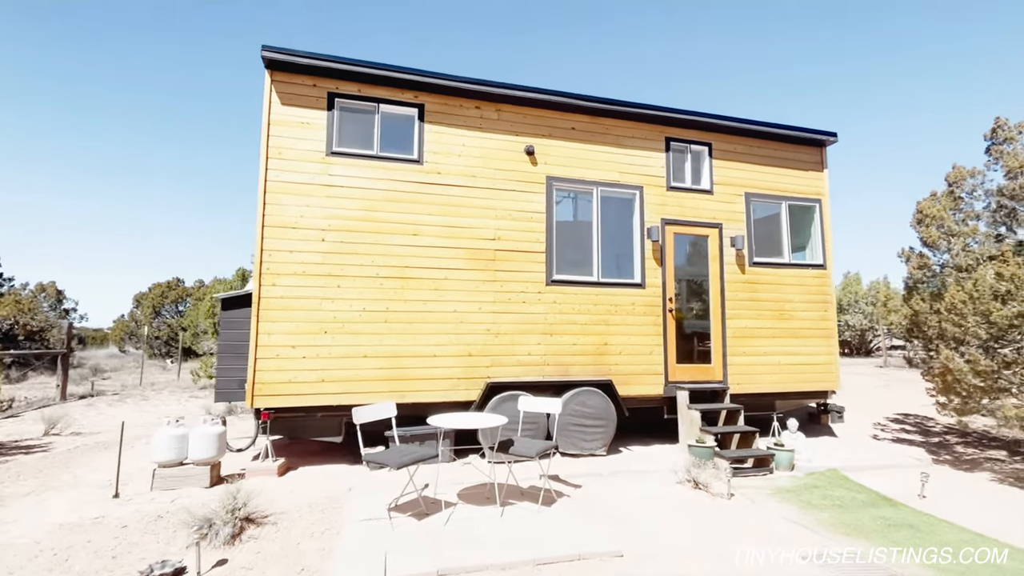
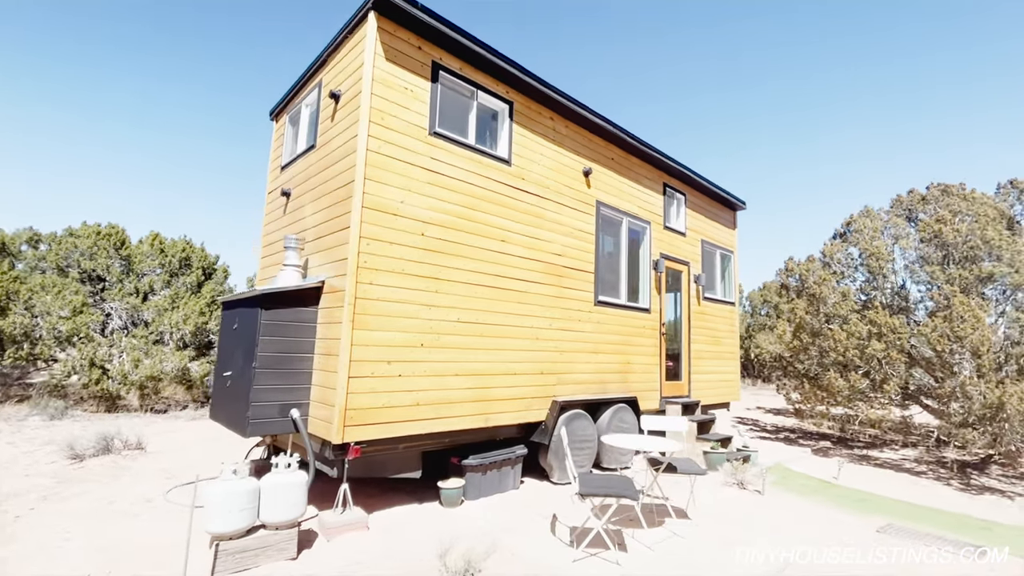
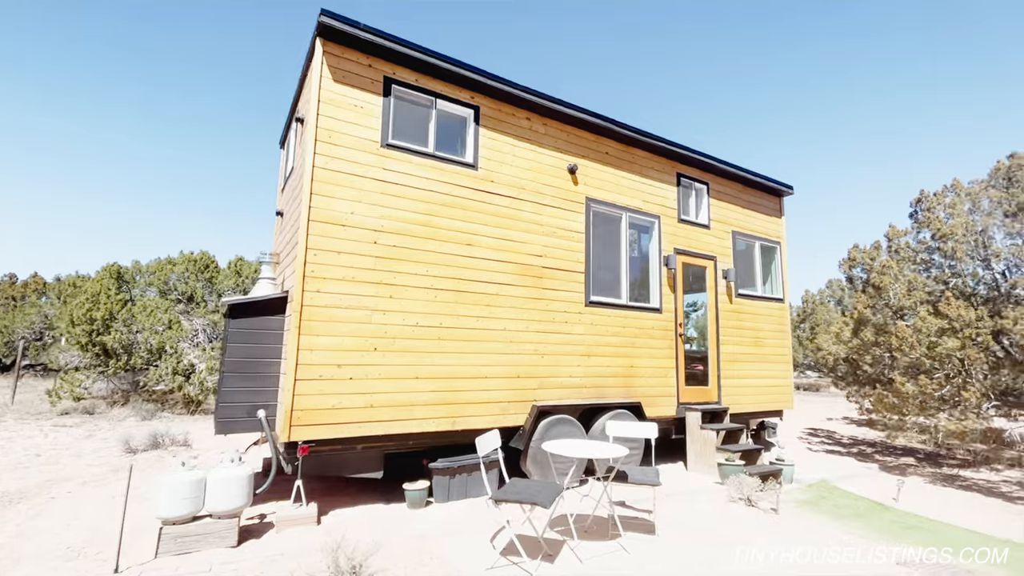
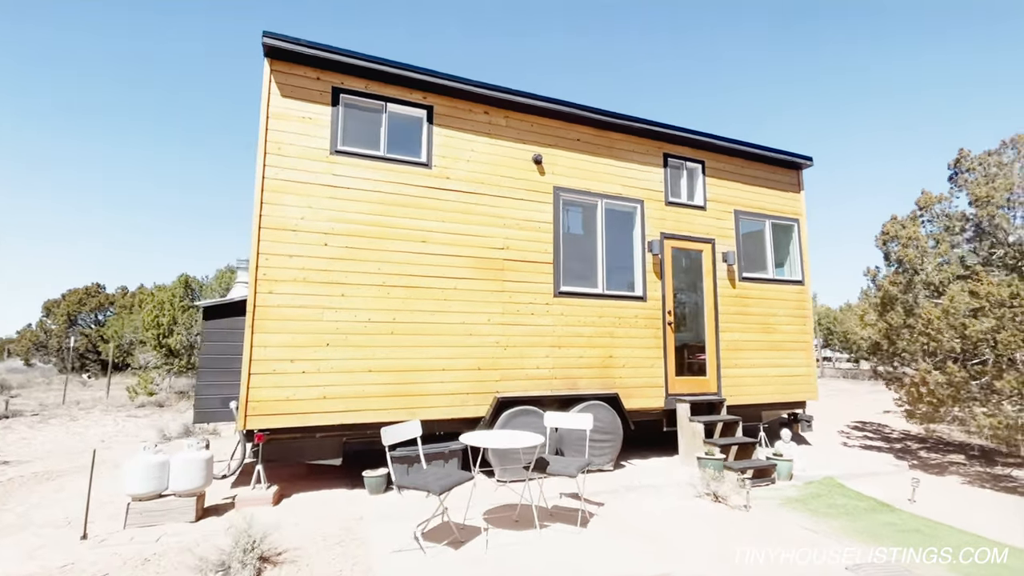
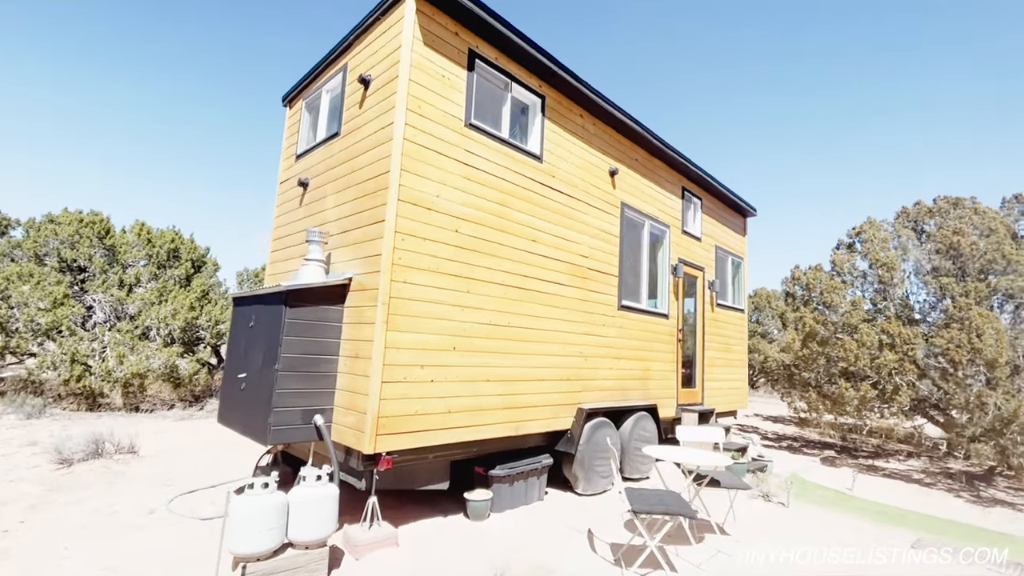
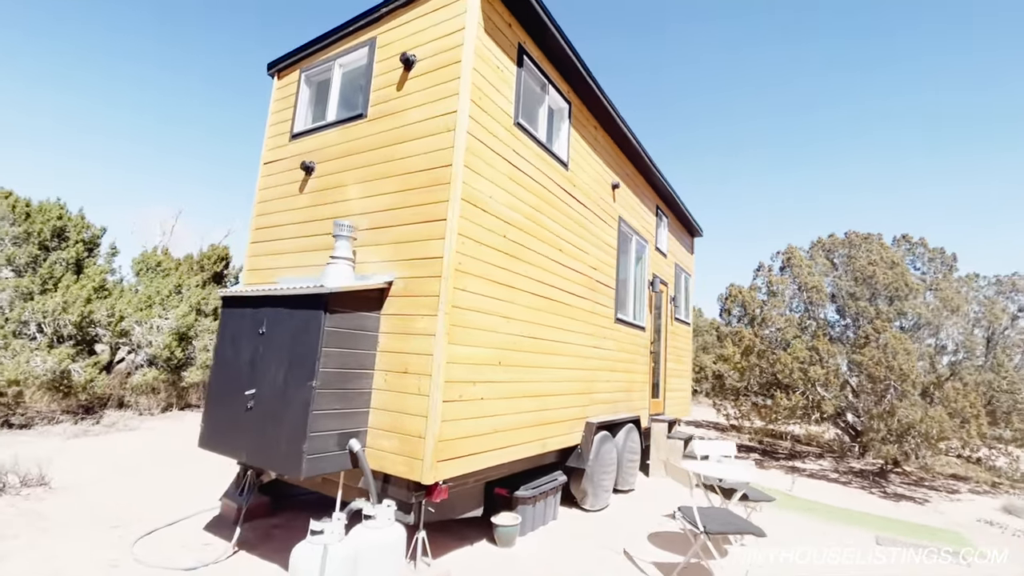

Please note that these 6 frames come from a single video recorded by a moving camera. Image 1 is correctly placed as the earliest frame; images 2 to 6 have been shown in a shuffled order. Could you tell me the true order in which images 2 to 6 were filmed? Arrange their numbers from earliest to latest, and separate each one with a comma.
4, 3, 2, 5, 6
